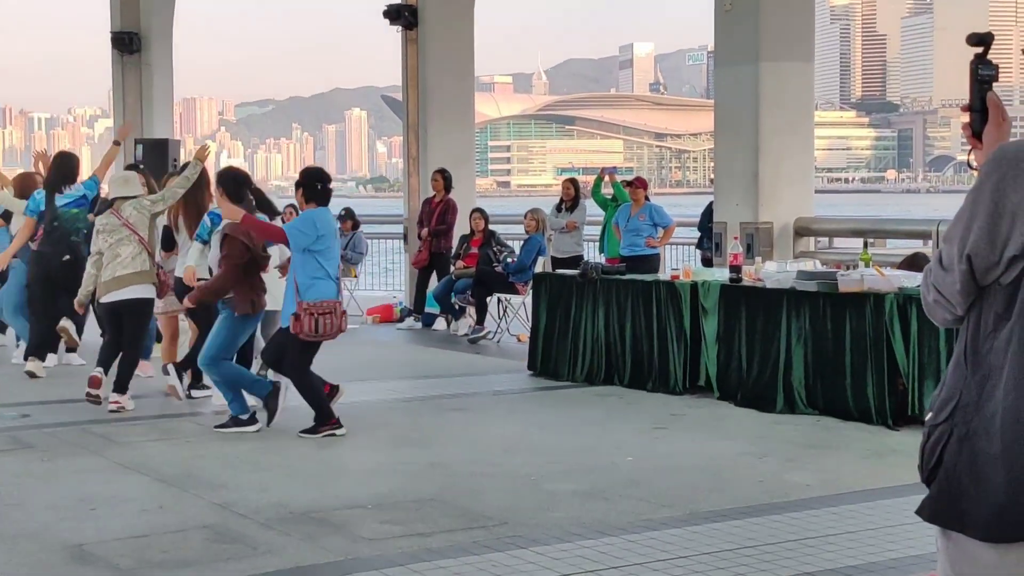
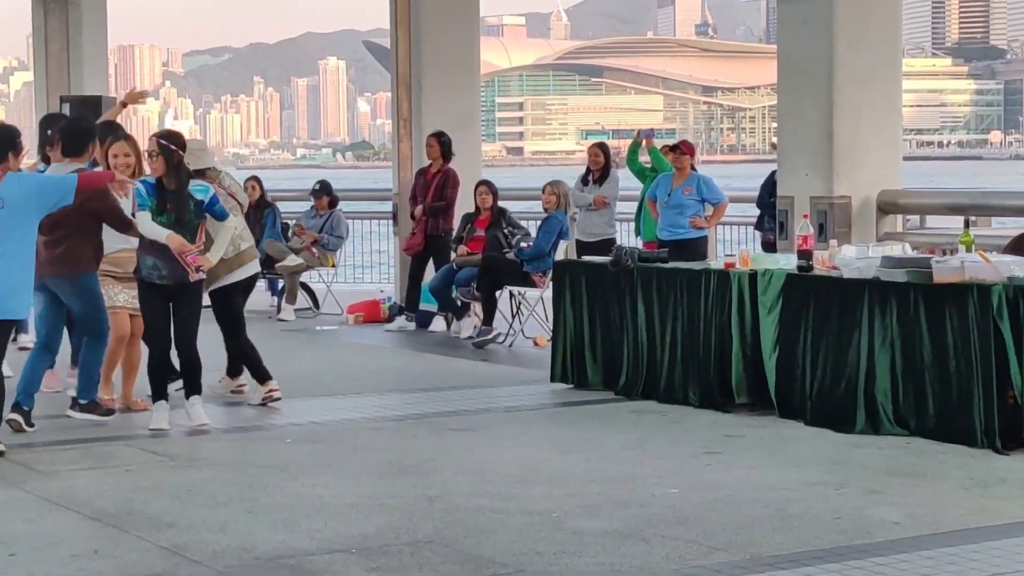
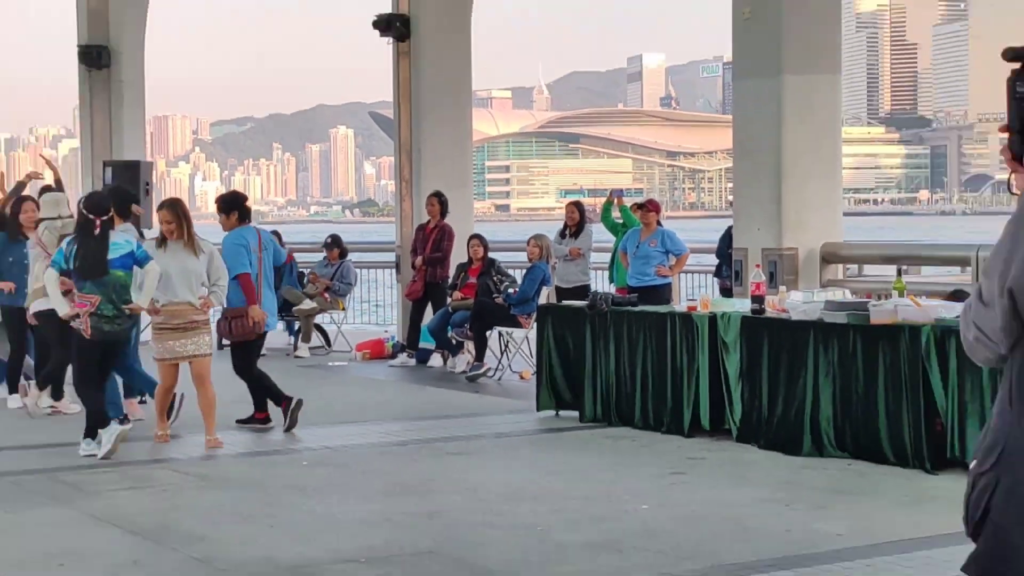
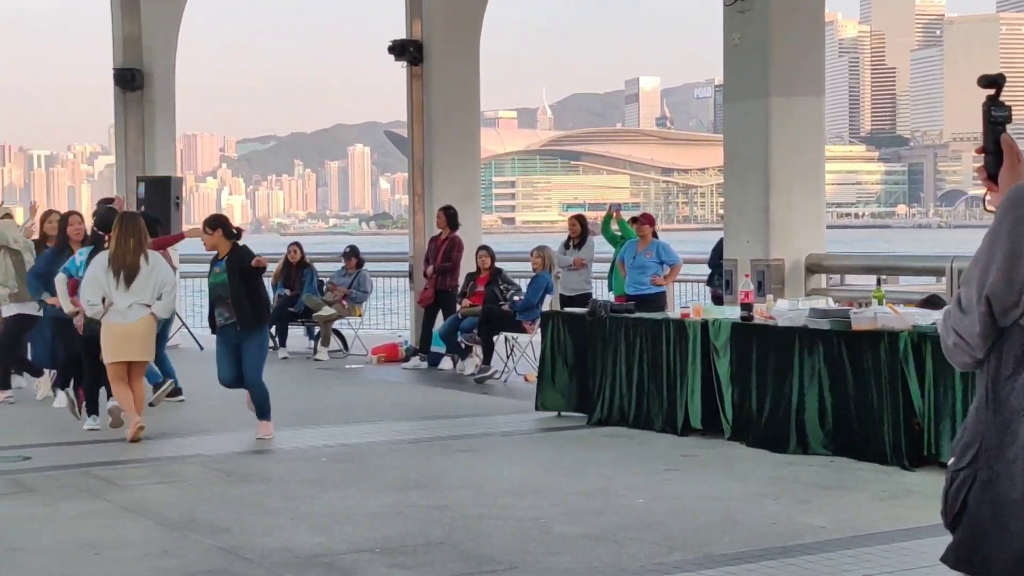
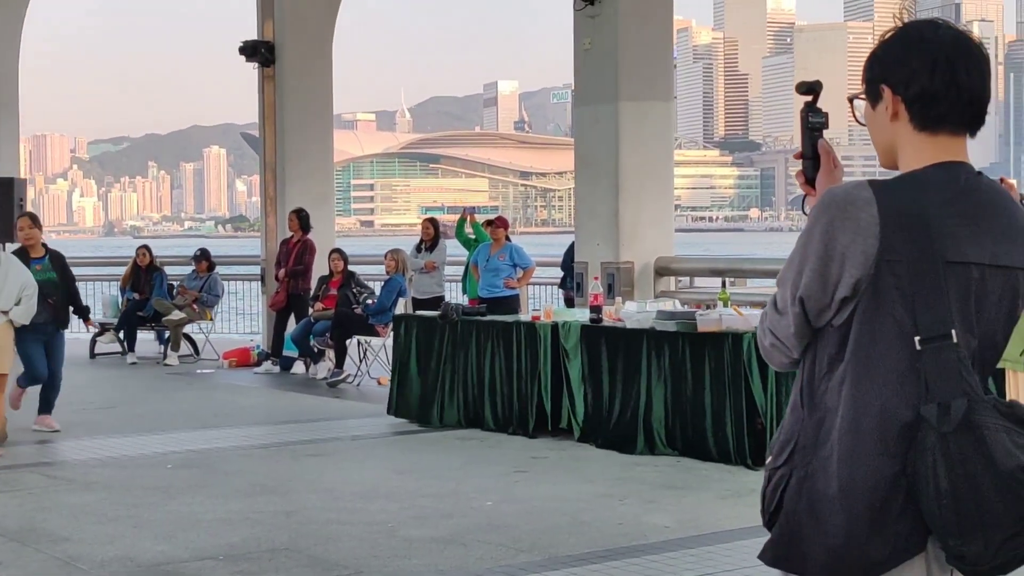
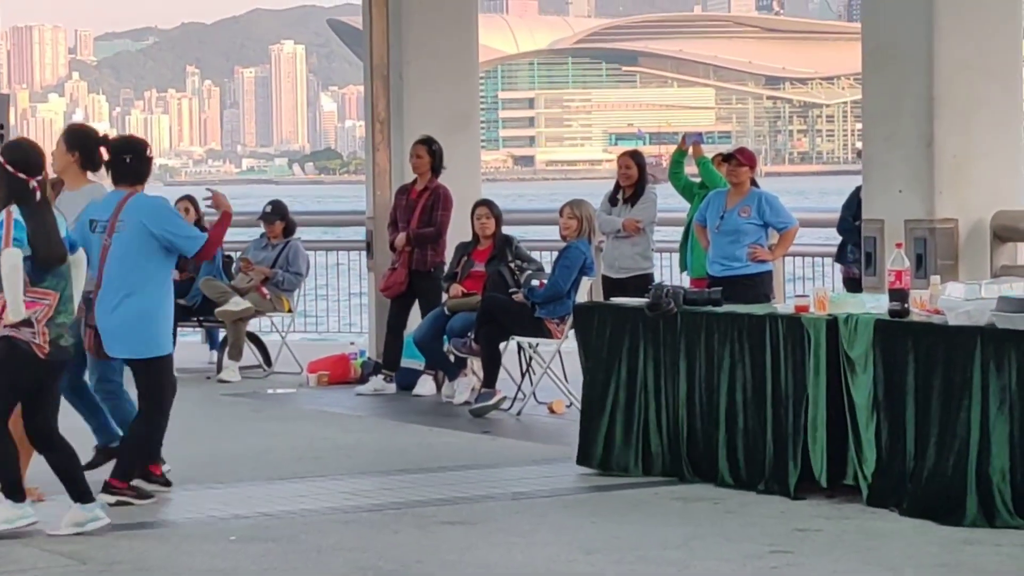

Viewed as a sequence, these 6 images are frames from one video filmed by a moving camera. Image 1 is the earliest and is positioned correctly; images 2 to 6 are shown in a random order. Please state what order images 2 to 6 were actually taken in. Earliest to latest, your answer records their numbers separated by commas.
2, 6, 3, 5, 4
